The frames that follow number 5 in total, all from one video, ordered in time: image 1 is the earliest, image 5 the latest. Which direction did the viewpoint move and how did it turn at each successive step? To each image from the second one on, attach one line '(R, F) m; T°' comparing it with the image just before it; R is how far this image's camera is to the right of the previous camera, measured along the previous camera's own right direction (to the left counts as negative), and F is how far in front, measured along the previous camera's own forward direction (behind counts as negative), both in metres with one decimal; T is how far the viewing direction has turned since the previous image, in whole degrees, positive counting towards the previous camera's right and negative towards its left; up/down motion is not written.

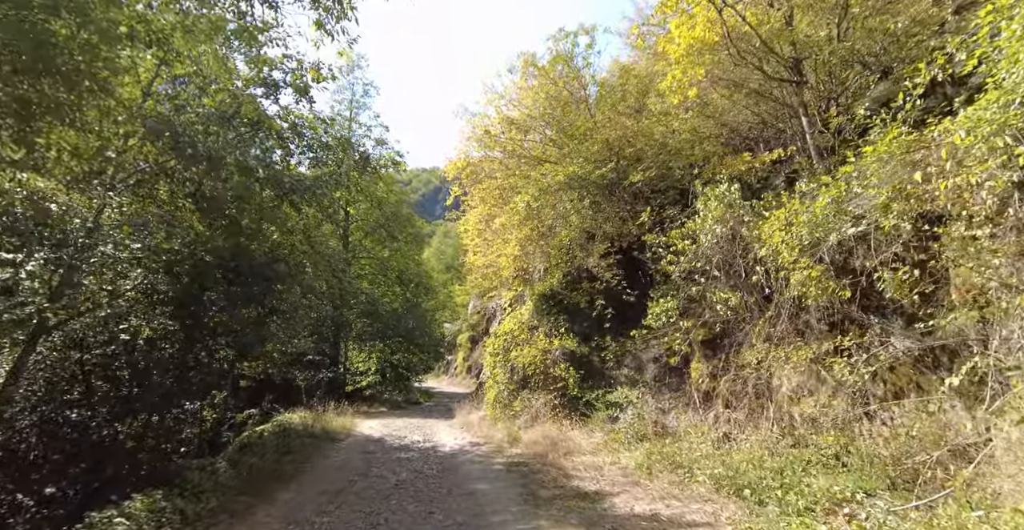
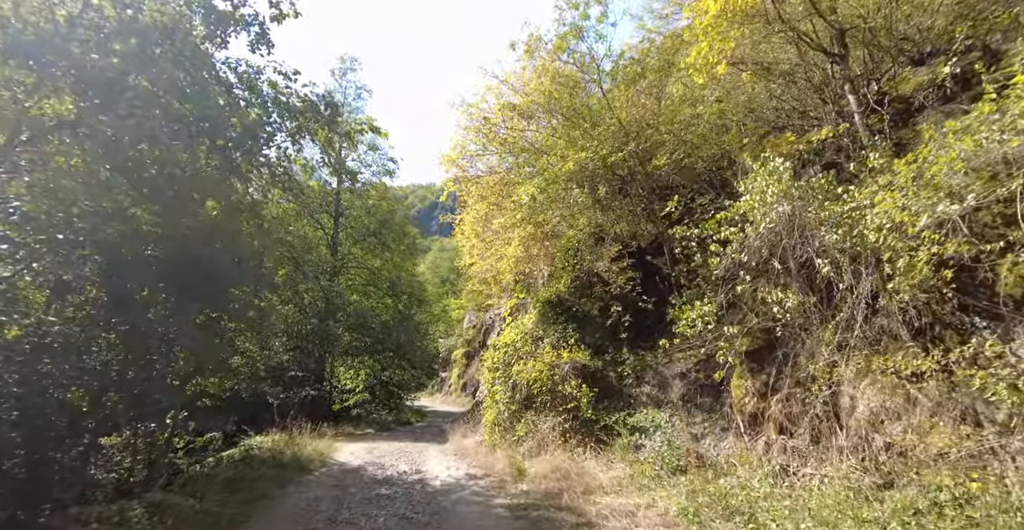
(-0.1, +1.6) m; 0°
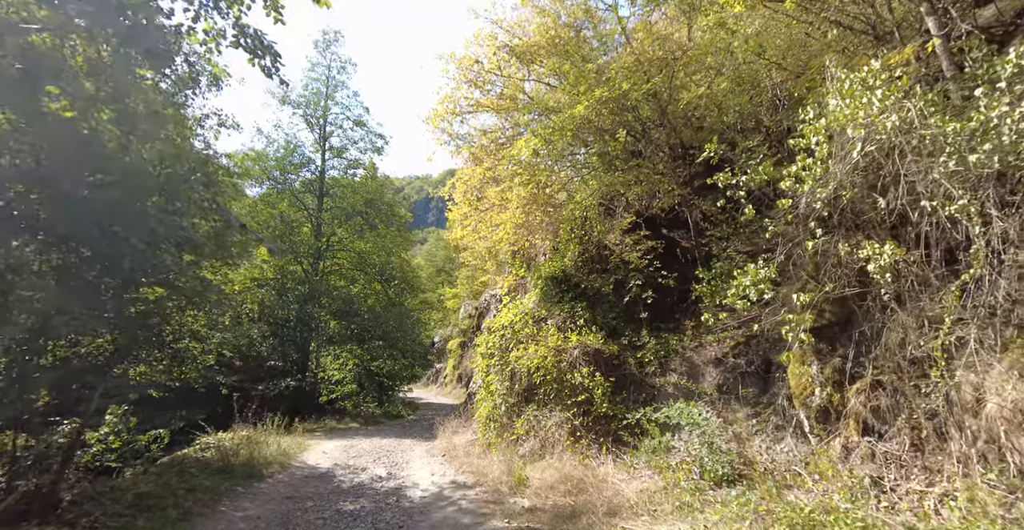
(0.0, +1.8) m; 0°
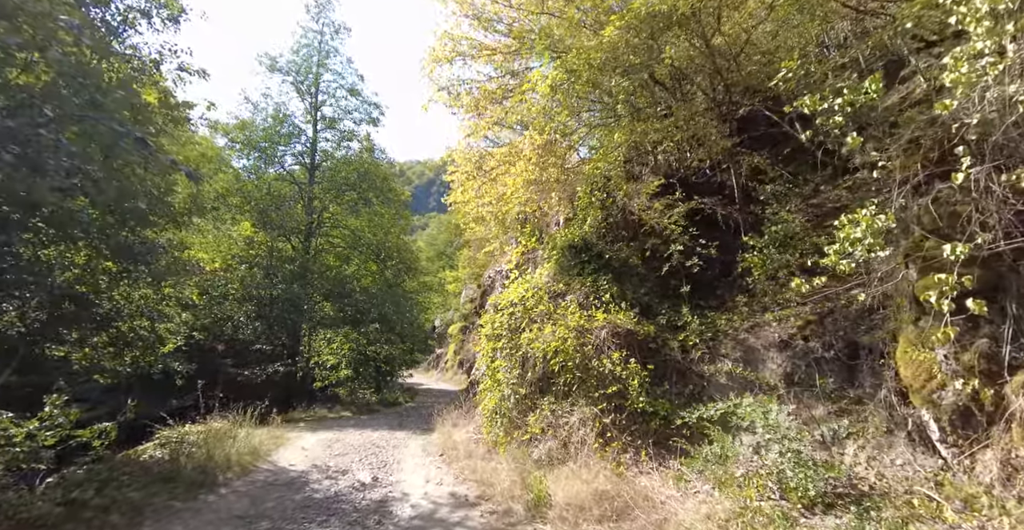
(-0.2, +1.7) m; 0°
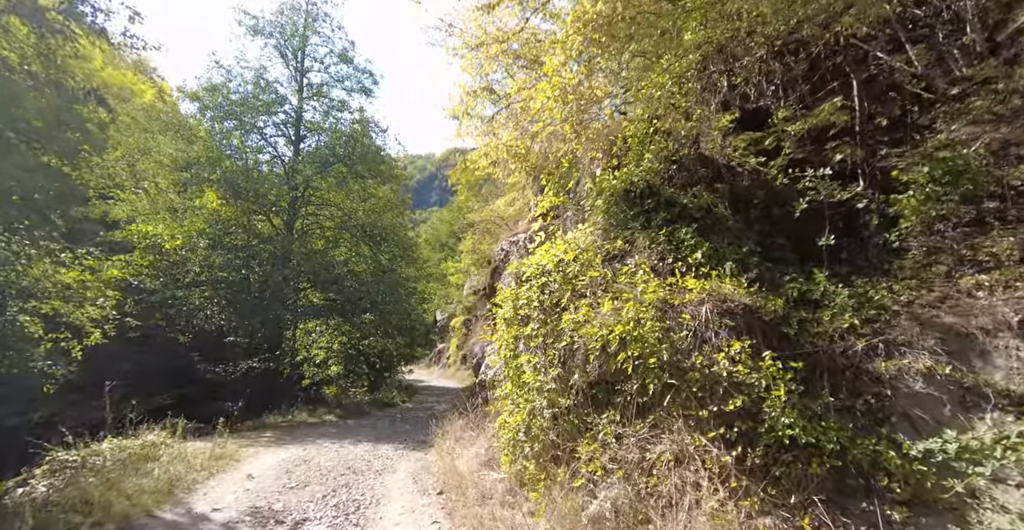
(-0.3, +2.8) m; 0°
